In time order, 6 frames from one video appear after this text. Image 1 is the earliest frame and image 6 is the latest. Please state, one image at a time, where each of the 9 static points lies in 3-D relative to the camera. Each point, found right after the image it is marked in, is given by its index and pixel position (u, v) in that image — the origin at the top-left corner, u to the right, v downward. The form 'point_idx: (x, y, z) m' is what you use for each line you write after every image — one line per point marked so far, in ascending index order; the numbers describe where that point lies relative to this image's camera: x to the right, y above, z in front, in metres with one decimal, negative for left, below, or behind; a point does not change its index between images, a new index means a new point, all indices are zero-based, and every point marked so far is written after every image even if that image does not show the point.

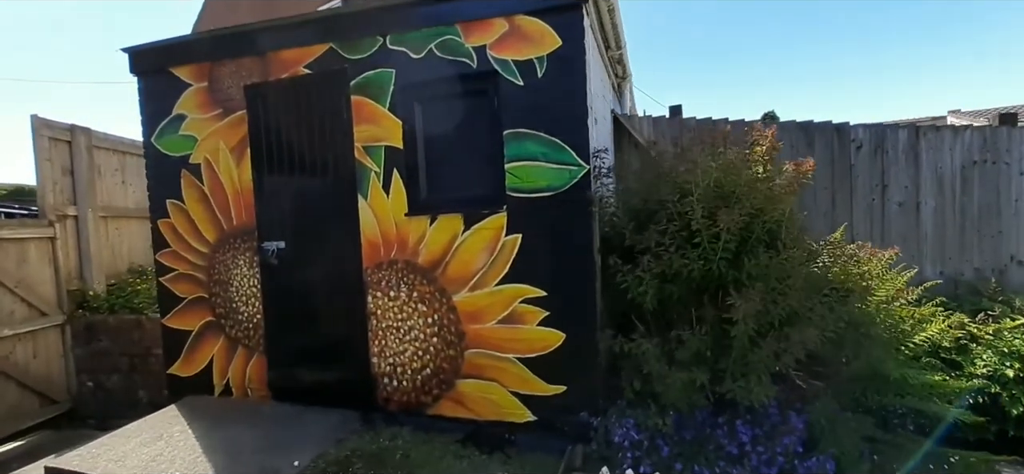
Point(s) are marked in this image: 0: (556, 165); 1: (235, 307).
0: (+0.2, +0.4, +3.4) m
1: (-1.9, -0.5, +4.3) m
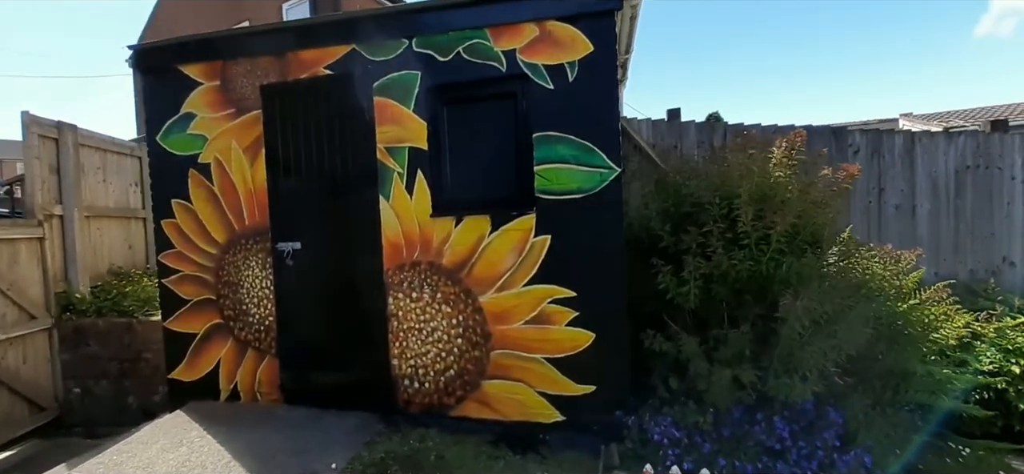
0: (+0.4, +0.4, +3.5) m
1: (-1.8, -0.5, +4.2) m
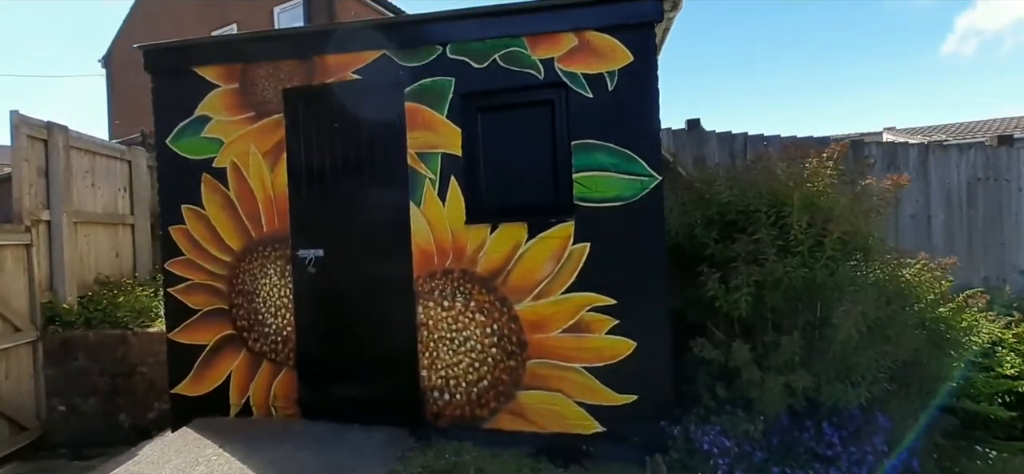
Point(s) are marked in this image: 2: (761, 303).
0: (+0.6, +0.3, +3.5) m
1: (-1.6, -0.5, +4.0) m
2: (+1.2, -0.3, +3.1) m
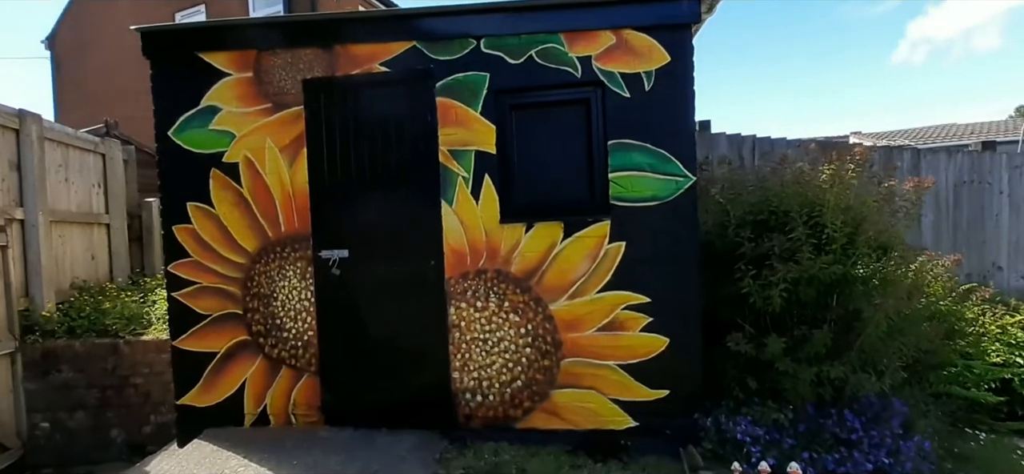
0: (+0.9, +0.3, +3.5) m
1: (-1.5, -0.5, +3.9) m
2: (+1.5, -0.3, +3.3) m
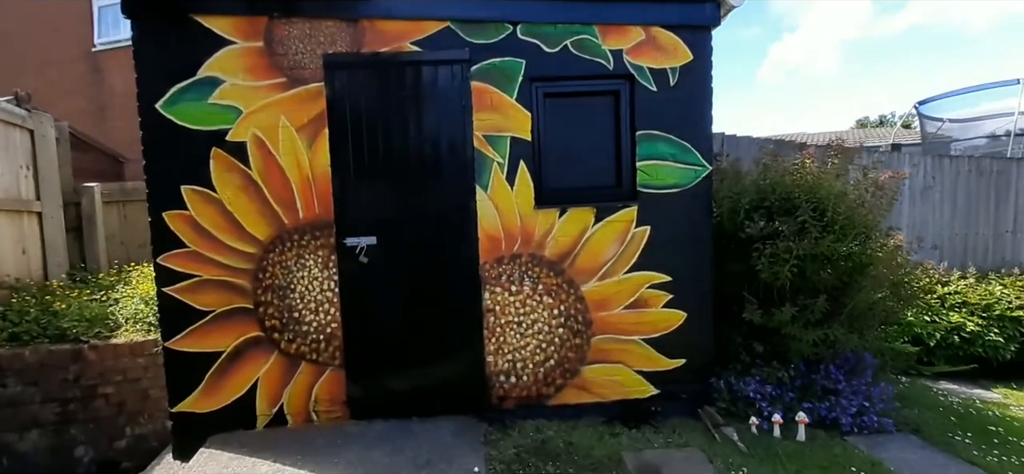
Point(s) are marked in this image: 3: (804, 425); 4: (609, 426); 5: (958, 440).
0: (+1.1, +0.4, +3.9) m
1: (-1.3, -0.5, +3.7) m
2: (+1.7, -0.2, +3.8) m
3: (+1.7, -1.1, +3.6) m
4: (+0.6, -1.1, +3.7) m
5: (+2.7, -1.2, +3.7) m
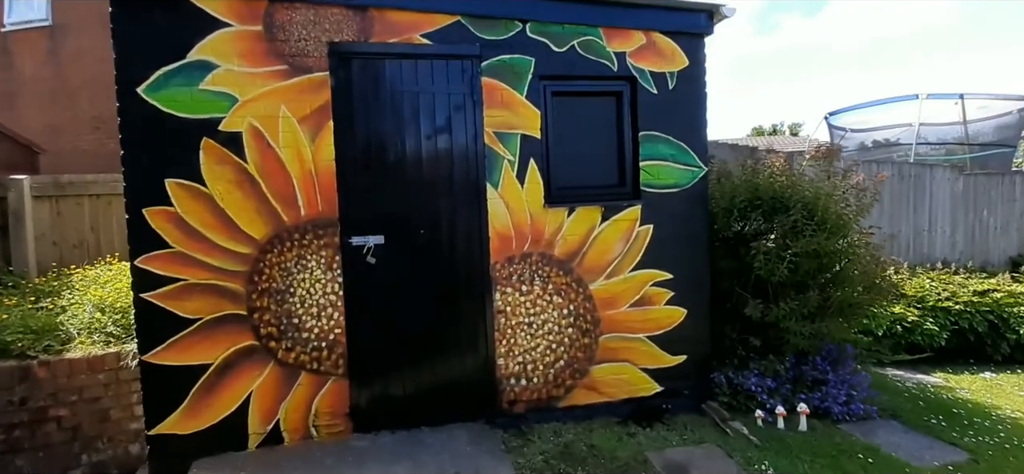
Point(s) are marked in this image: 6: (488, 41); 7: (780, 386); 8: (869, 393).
0: (+1.1, +0.5, +4.0) m
1: (-1.2, -0.5, +3.4) m
2: (+1.8, -0.2, +4.0) m
3: (+1.8, -1.1, +3.8) m
4: (+0.7, -1.1, +3.7) m
5: (+2.7, -1.2, +4.0) m
6: (-0.1, +1.1, +3.6) m
7: (+1.7, -0.9, +4.0) m
8: (+2.4, -1.0, +4.2) m
